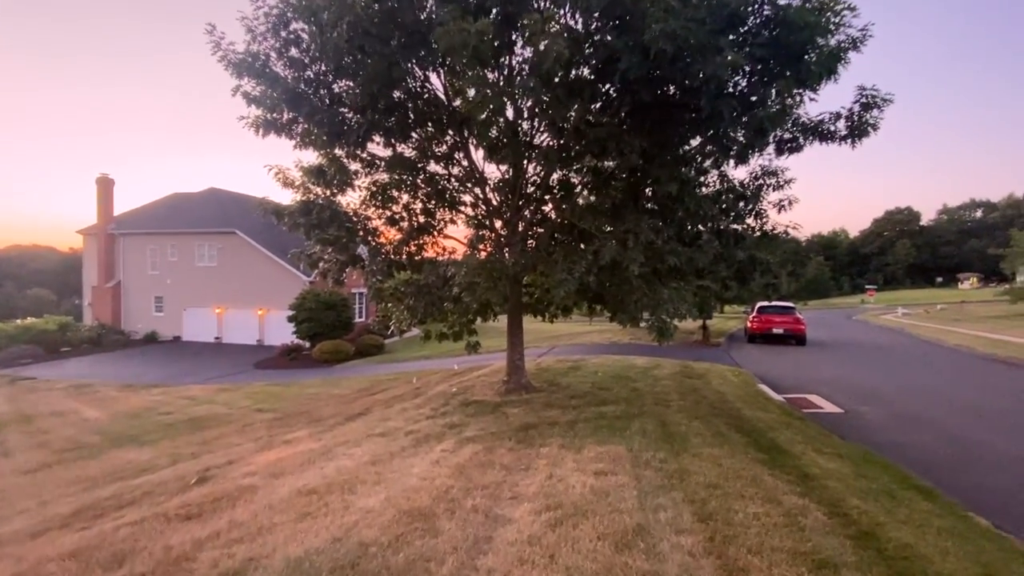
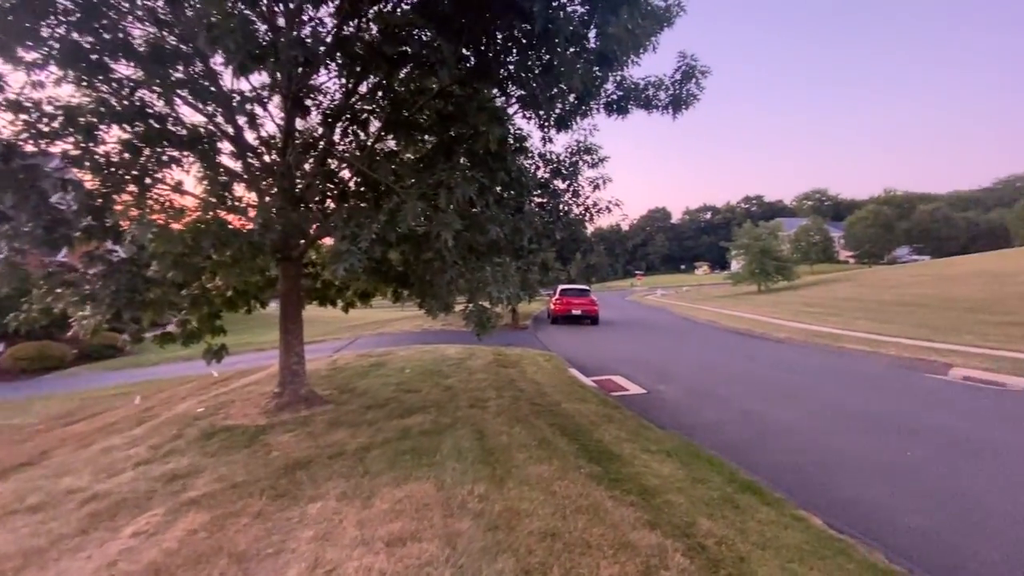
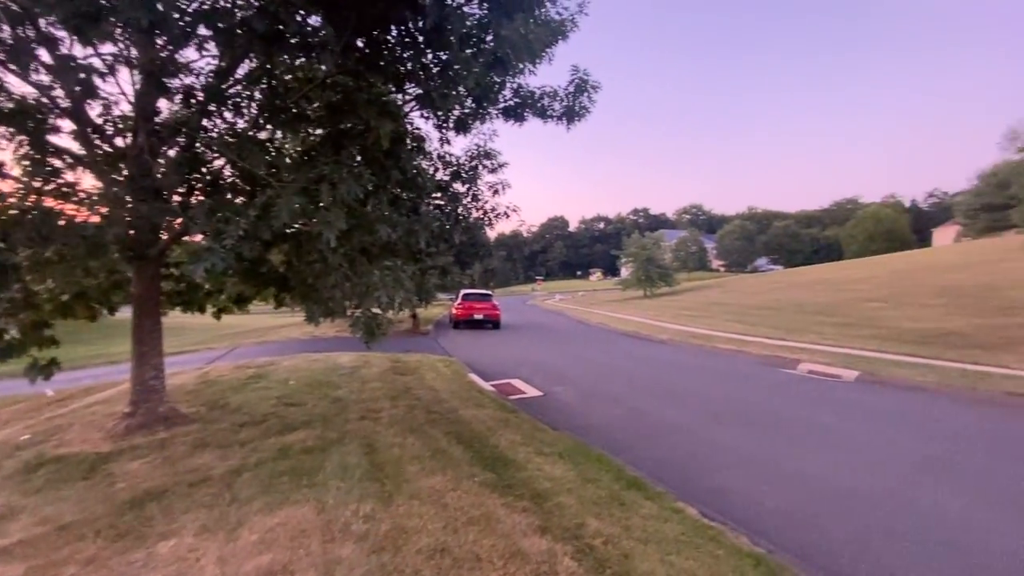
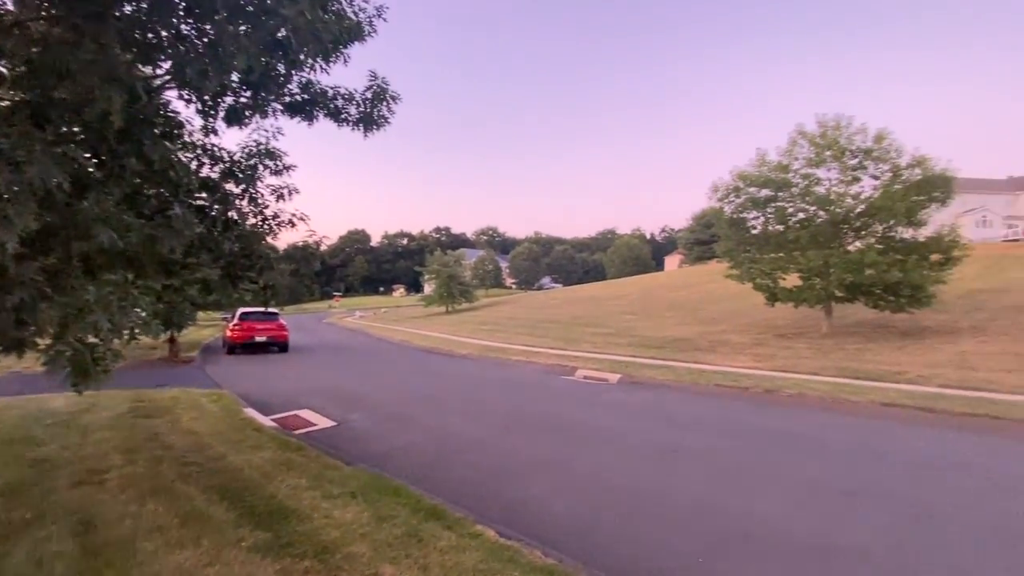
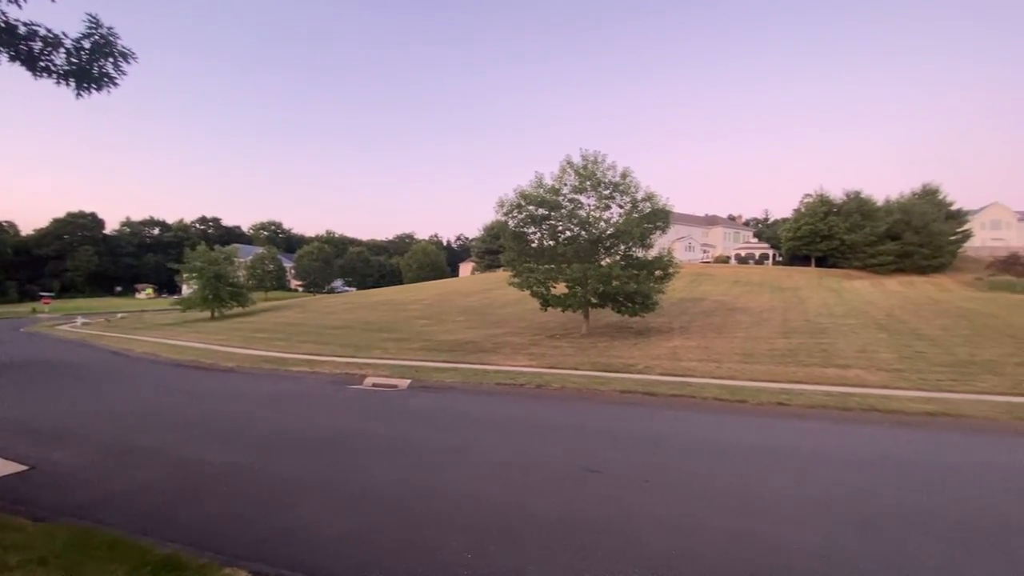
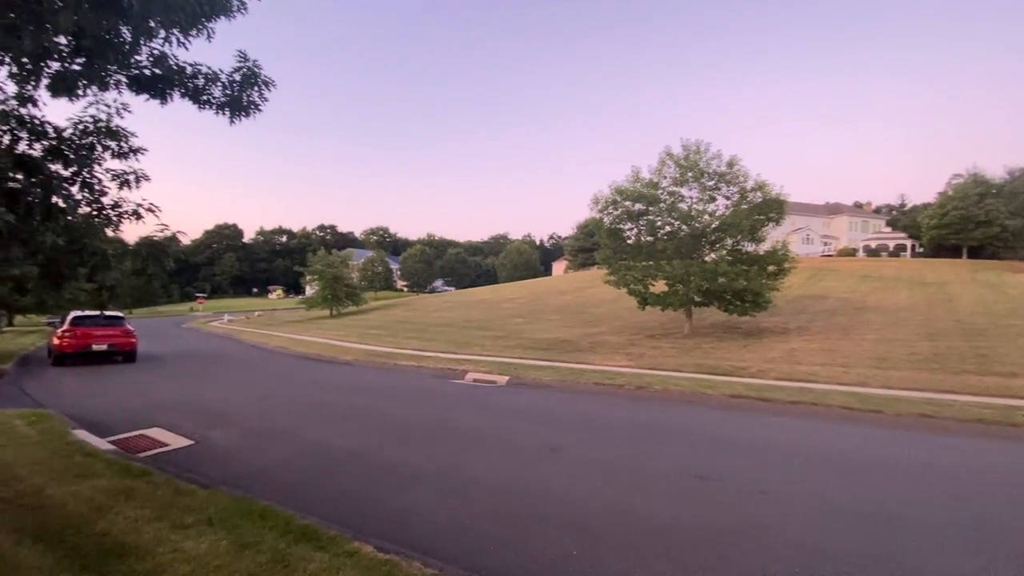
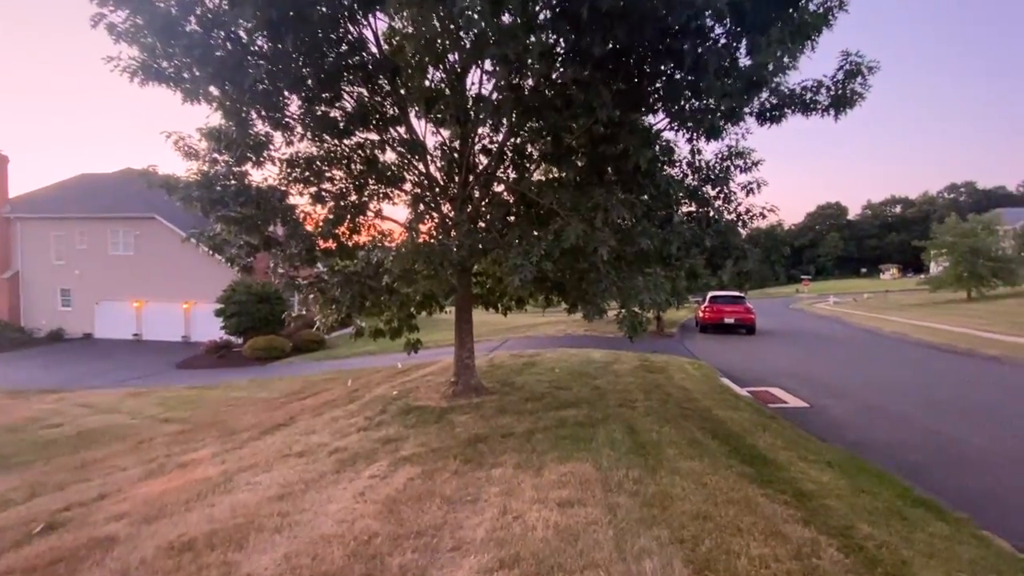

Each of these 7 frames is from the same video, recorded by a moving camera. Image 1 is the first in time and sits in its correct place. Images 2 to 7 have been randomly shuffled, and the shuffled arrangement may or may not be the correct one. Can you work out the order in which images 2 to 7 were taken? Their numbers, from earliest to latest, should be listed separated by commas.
7, 2, 3, 4, 6, 5
